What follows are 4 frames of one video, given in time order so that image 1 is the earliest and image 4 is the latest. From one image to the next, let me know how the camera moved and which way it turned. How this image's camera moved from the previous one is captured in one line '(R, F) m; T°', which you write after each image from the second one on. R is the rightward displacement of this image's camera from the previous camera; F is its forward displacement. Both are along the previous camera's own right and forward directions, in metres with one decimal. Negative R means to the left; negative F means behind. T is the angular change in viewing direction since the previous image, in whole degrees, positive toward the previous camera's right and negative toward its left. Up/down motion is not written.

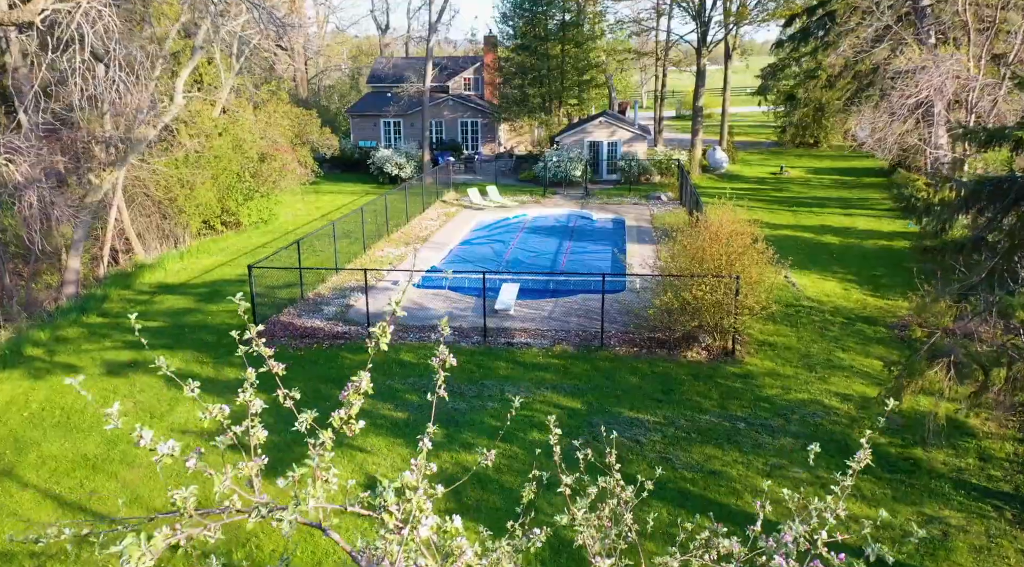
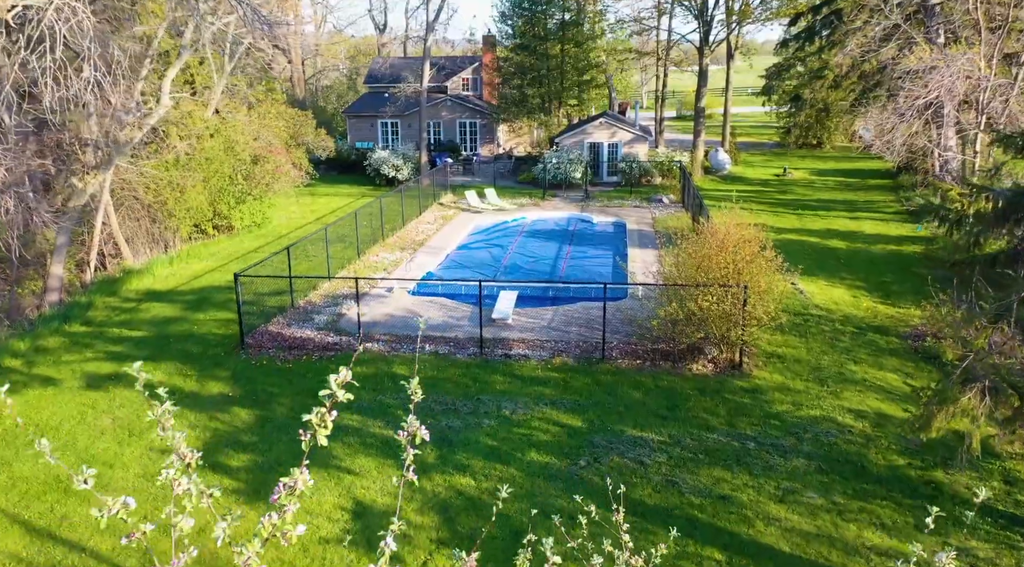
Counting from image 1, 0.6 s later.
(0.0, +0.6) m; 0°
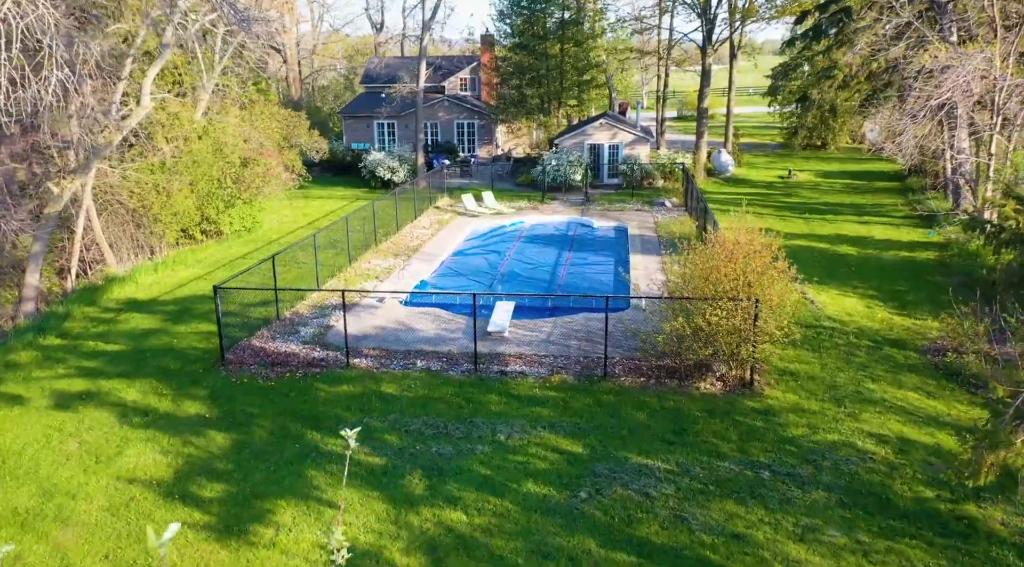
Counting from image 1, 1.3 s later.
(+0.1, +0.8) m; 0°
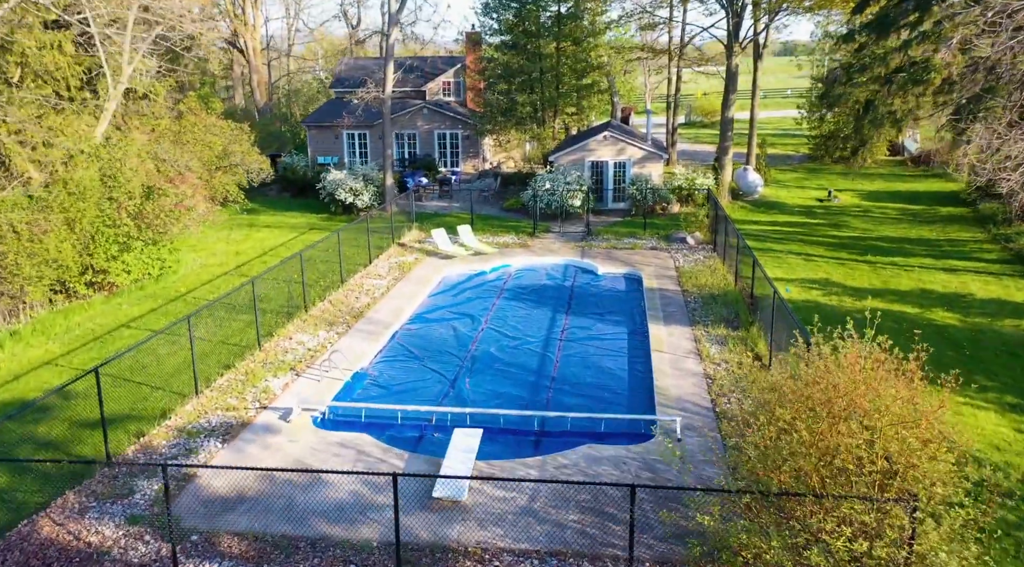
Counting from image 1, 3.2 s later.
(+0.4, +5.4) m; 0°
